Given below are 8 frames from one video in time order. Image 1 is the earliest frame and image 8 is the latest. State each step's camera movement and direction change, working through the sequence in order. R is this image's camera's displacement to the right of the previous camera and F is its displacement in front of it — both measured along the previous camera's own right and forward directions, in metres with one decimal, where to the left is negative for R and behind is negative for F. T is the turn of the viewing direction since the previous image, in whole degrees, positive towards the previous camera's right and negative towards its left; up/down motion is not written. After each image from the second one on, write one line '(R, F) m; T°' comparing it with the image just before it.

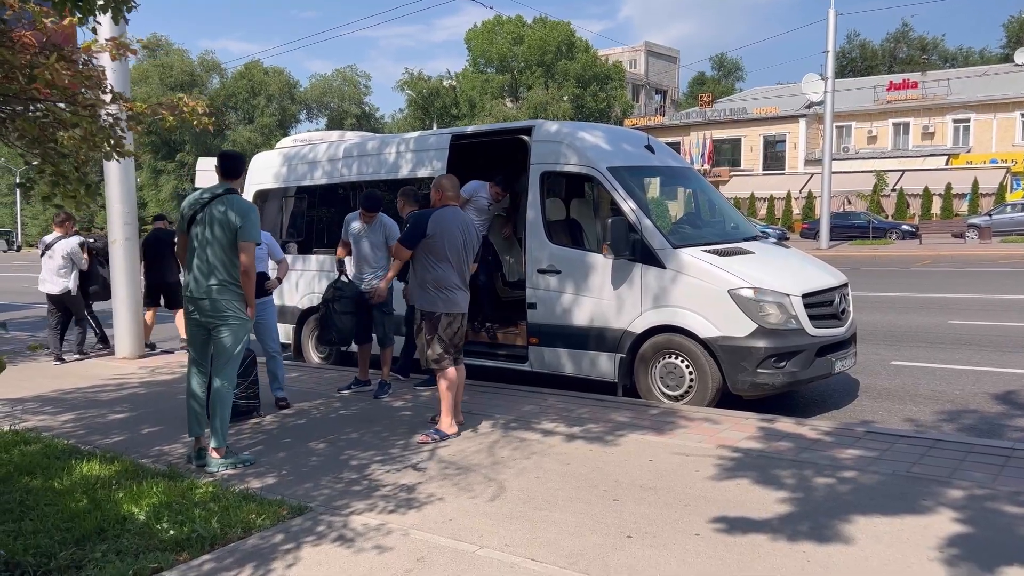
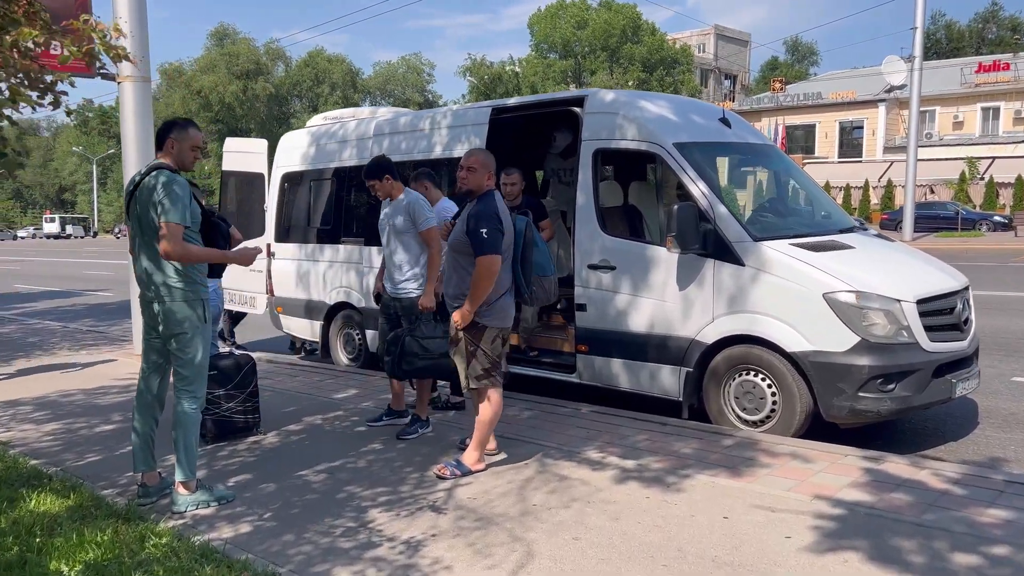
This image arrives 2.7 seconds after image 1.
(+0.1, +1.2) m; -4°
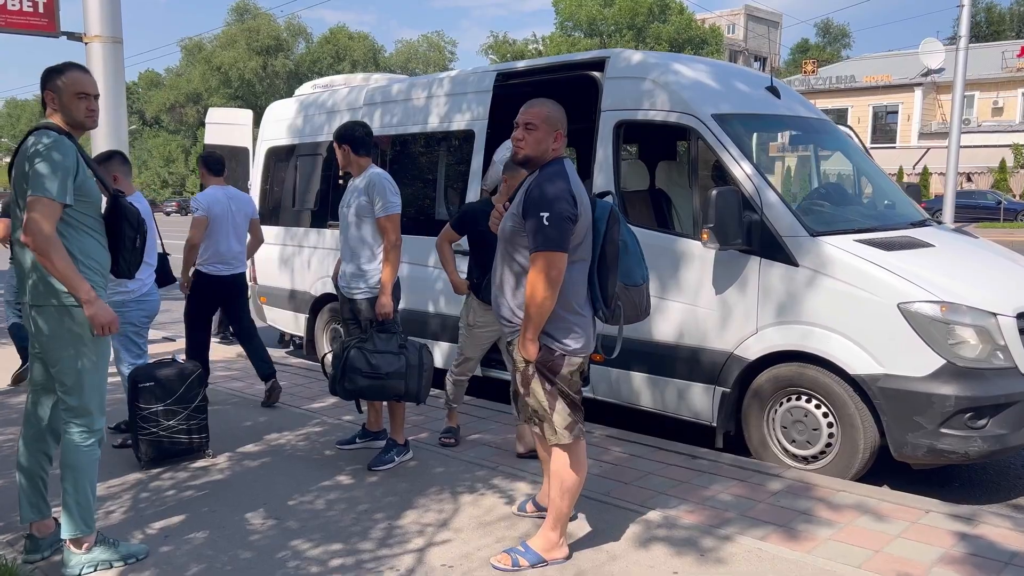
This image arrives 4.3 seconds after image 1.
(+0.1, +1.1) m; -1°
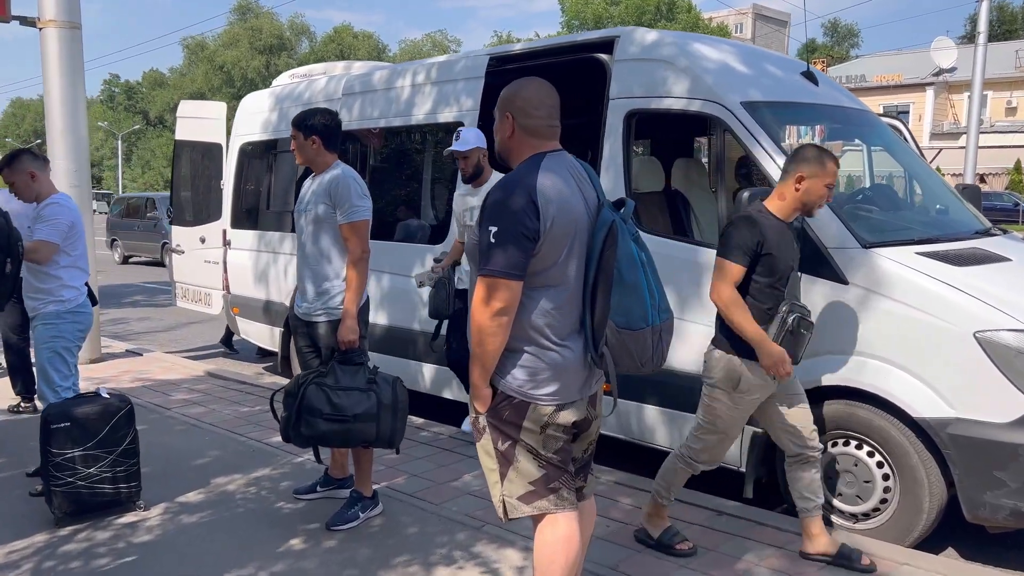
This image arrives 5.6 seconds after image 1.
(+0.1, +0.8) m; 0°
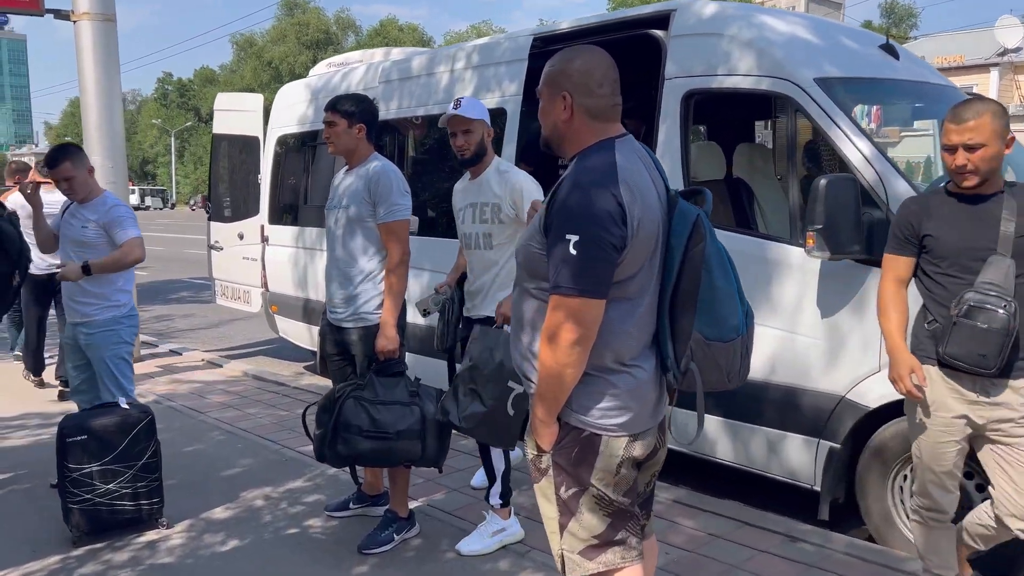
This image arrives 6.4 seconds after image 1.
(0.0, +0.4) m; -3°
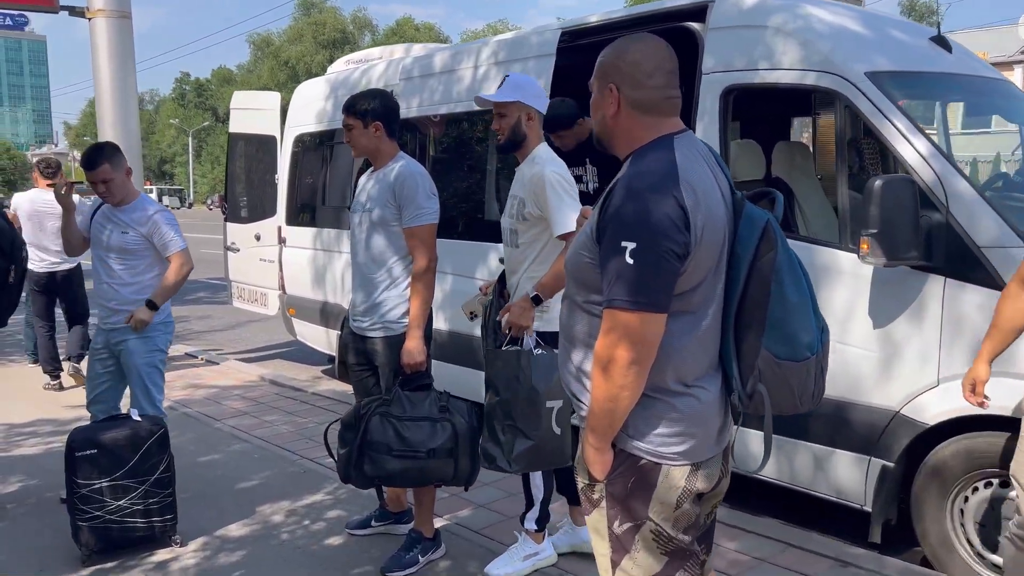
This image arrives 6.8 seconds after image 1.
(-0.1, +0.2) m; -1°
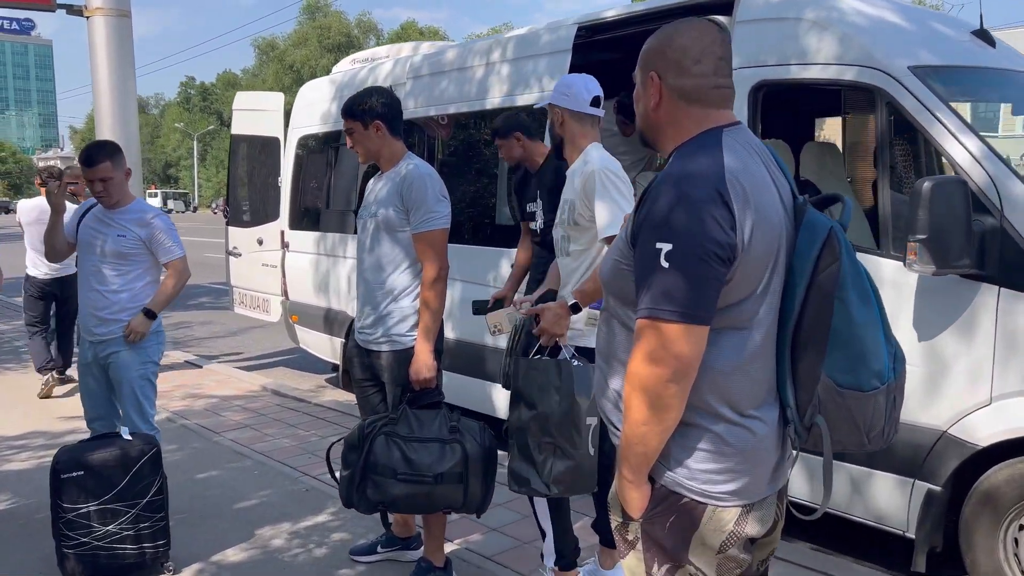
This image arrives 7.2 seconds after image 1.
(-0.1, +0.2) m; 0°
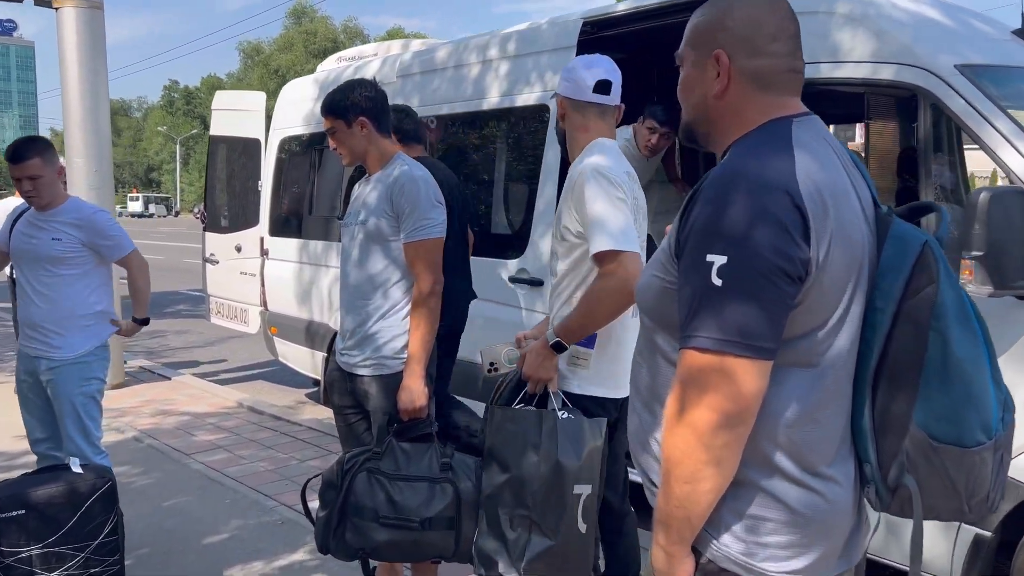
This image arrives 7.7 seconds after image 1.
(-0.1, +0.4) m; +1°
